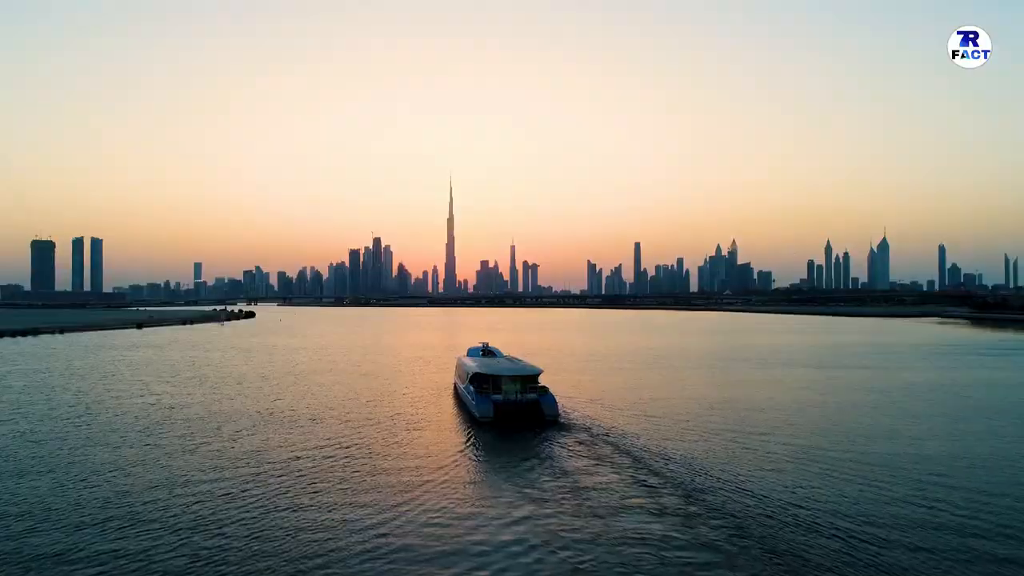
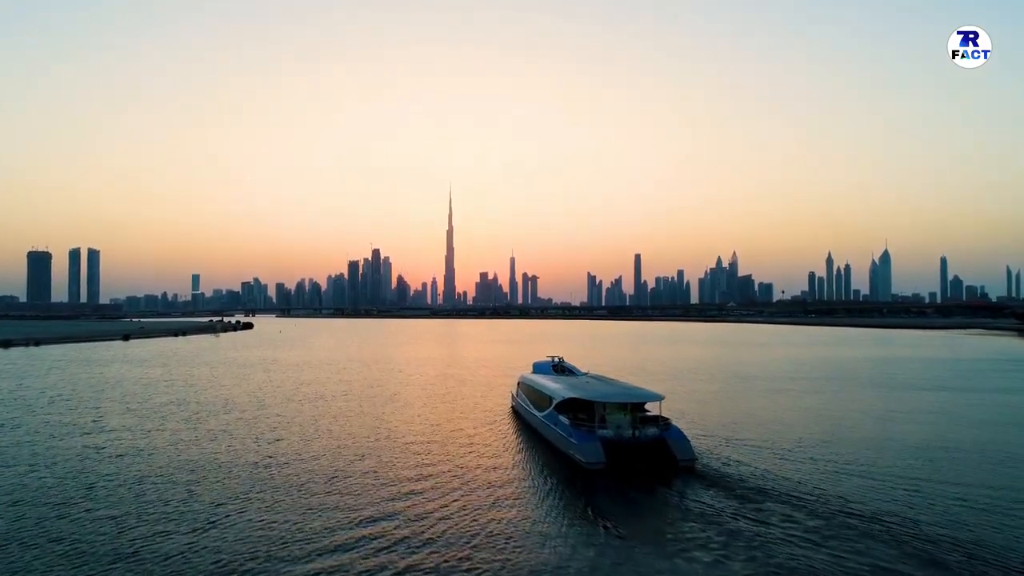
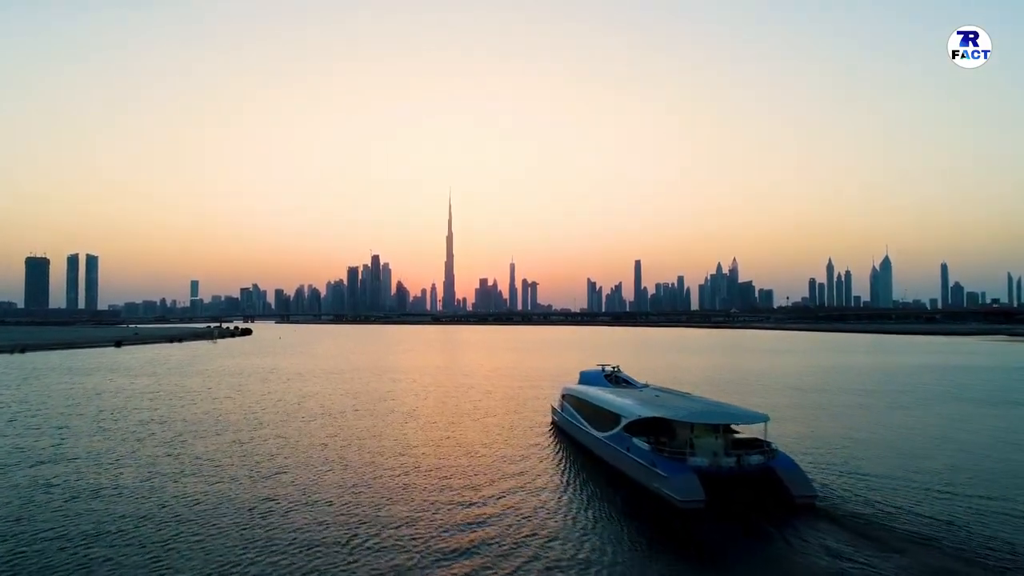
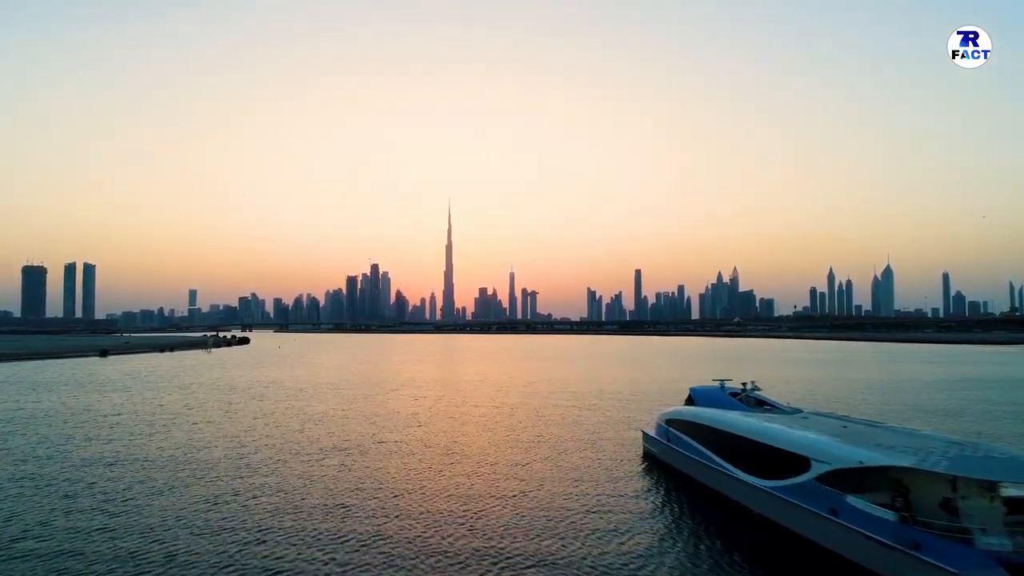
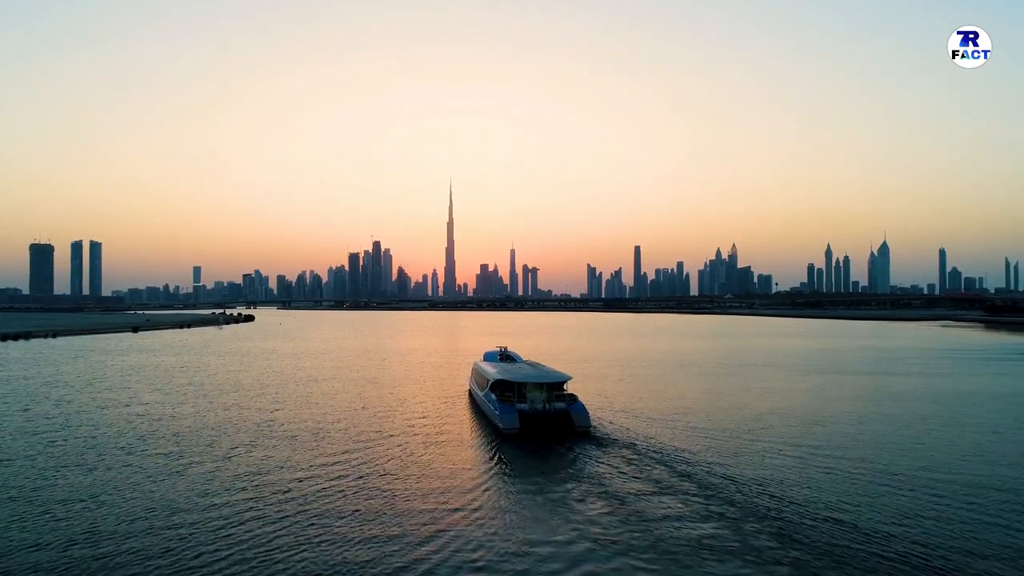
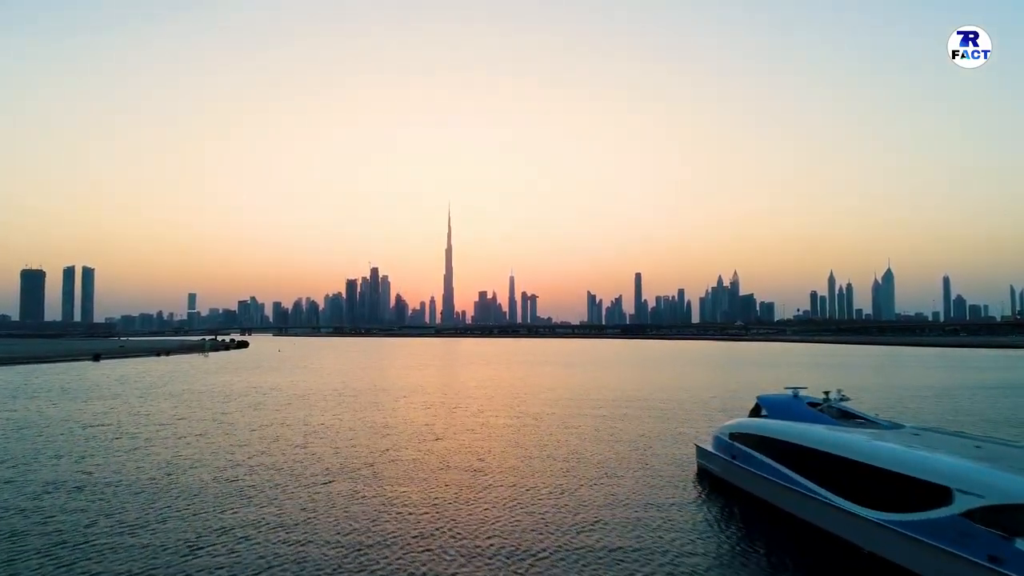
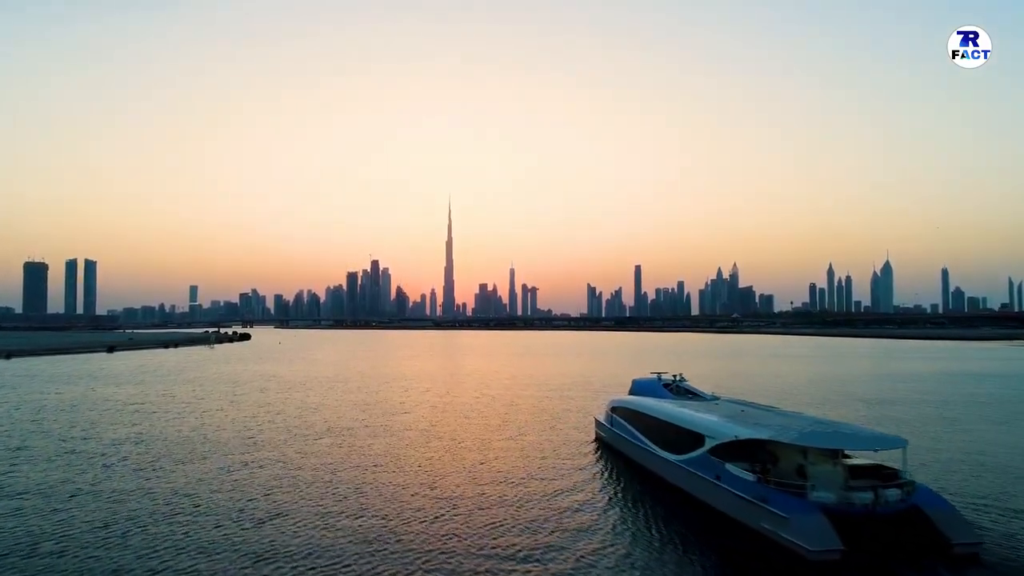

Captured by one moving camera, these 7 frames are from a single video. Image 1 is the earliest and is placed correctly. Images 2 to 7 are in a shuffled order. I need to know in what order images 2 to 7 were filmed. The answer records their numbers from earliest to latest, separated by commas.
5, 2, 3, 7, 4, 6
